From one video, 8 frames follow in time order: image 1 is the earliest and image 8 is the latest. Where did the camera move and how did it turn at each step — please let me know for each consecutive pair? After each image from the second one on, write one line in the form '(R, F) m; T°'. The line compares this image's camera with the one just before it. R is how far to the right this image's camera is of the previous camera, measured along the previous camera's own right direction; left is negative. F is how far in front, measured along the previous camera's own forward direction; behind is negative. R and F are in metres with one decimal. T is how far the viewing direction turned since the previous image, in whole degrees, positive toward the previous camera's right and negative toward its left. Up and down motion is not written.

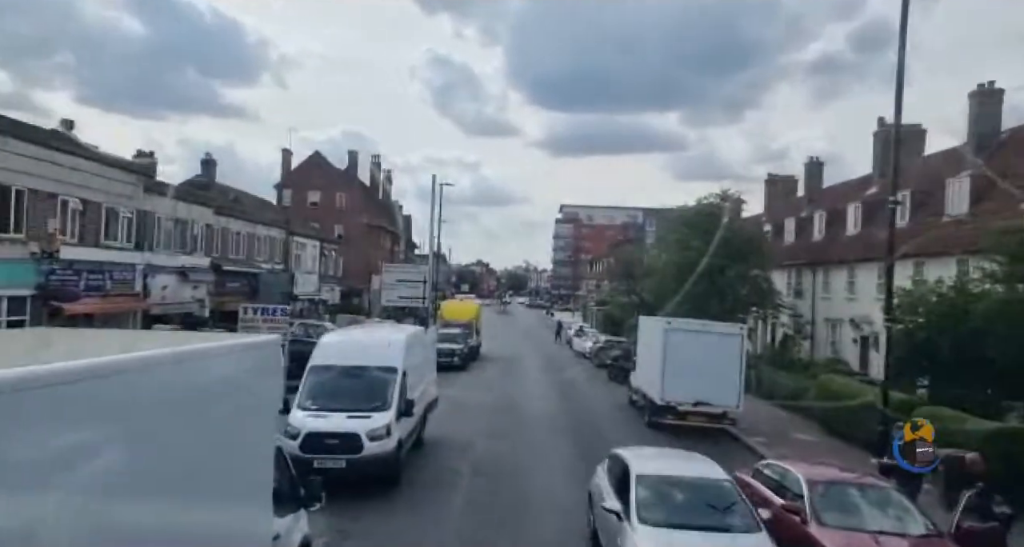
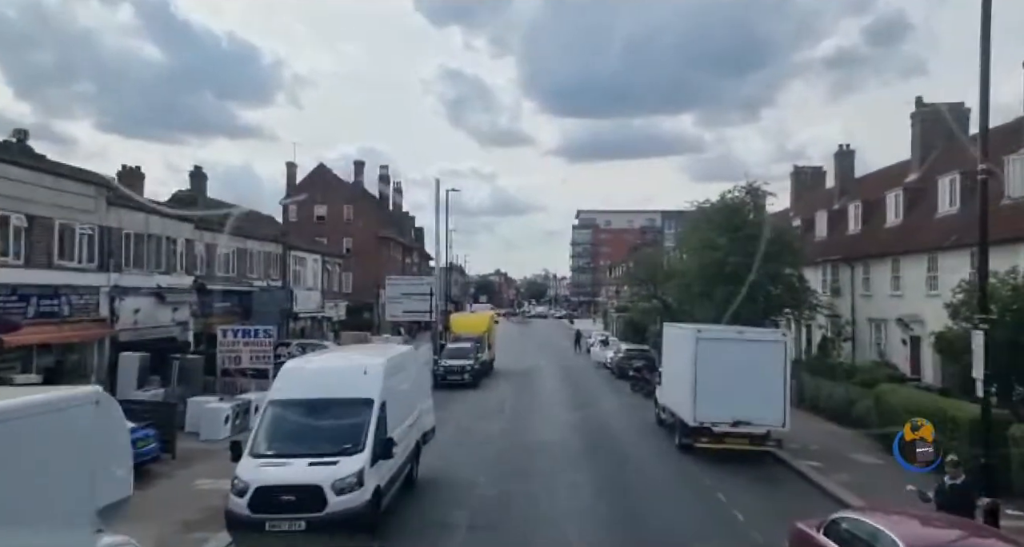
(+0.4, +2.8) m; -2°
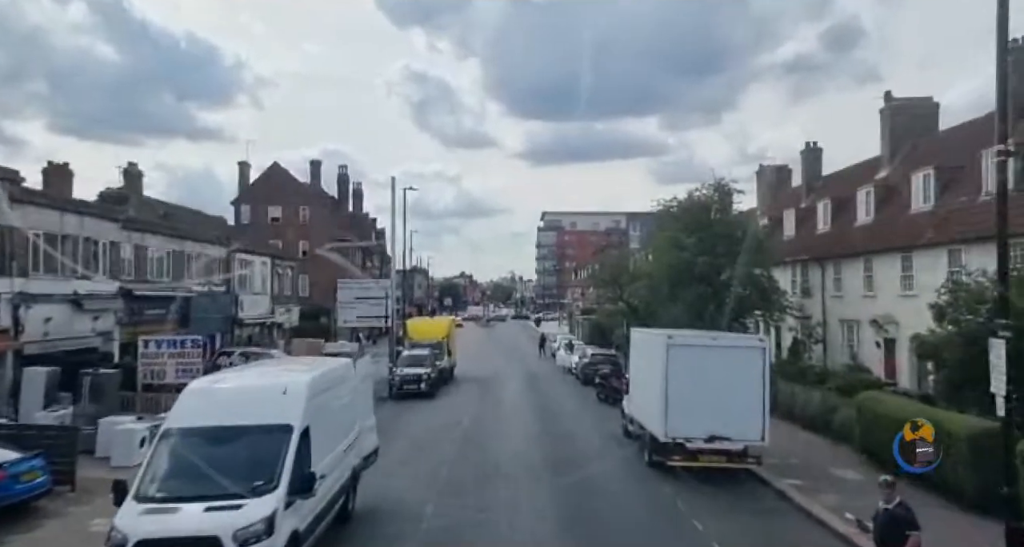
(+0.3, +1.9) m; +3°
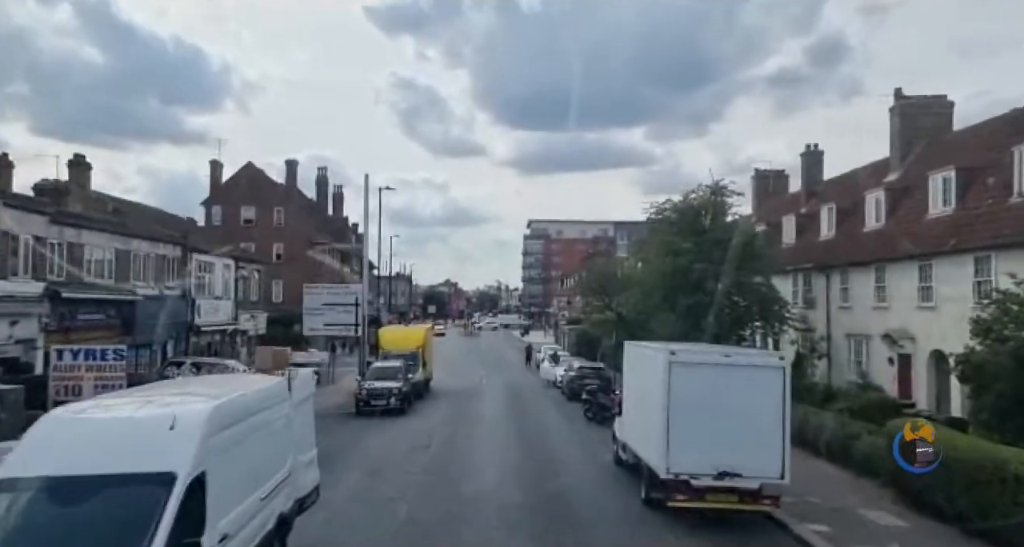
(+0.3, +2.8) m; +1°
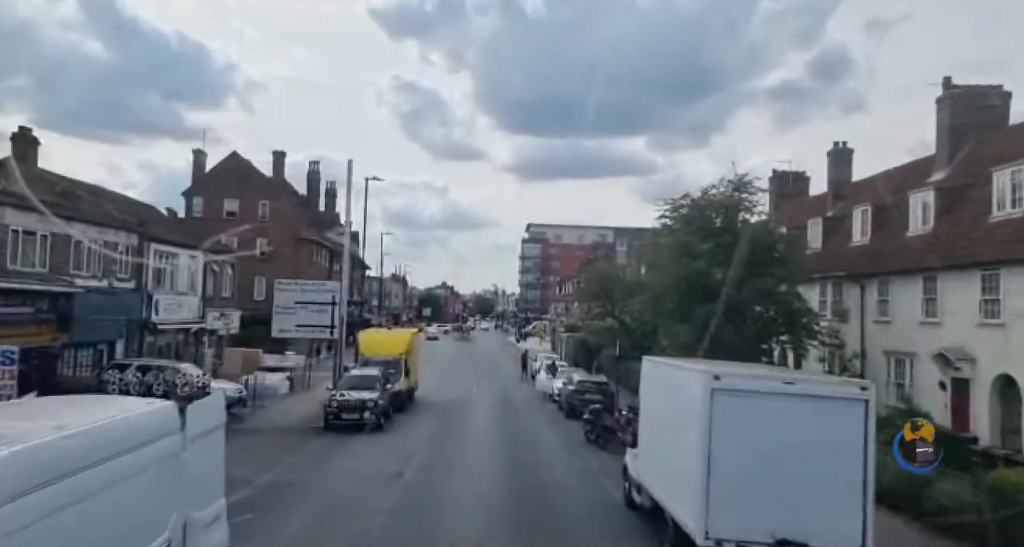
(+0.1, +3.8) m; 0°
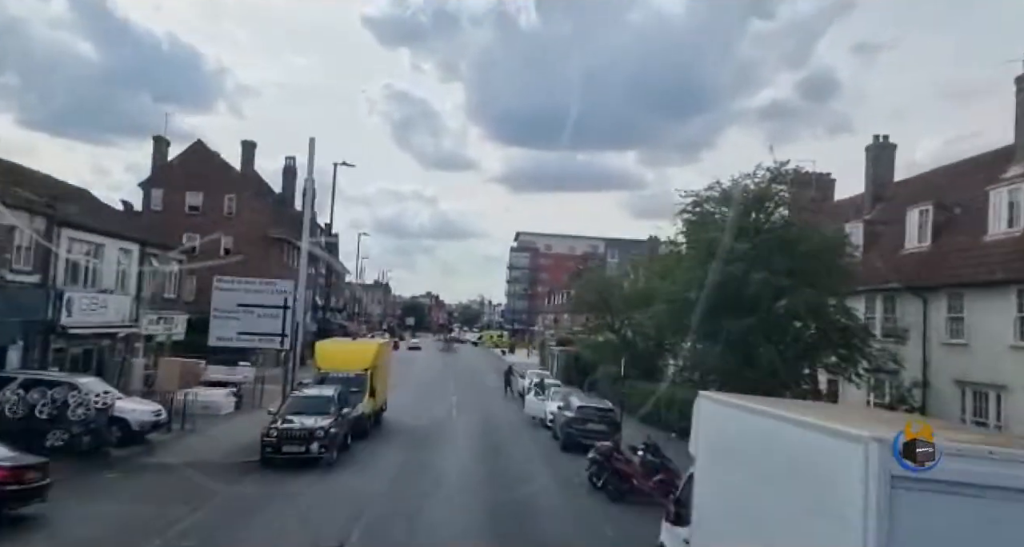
(-0.1, +5.4) m; +1°
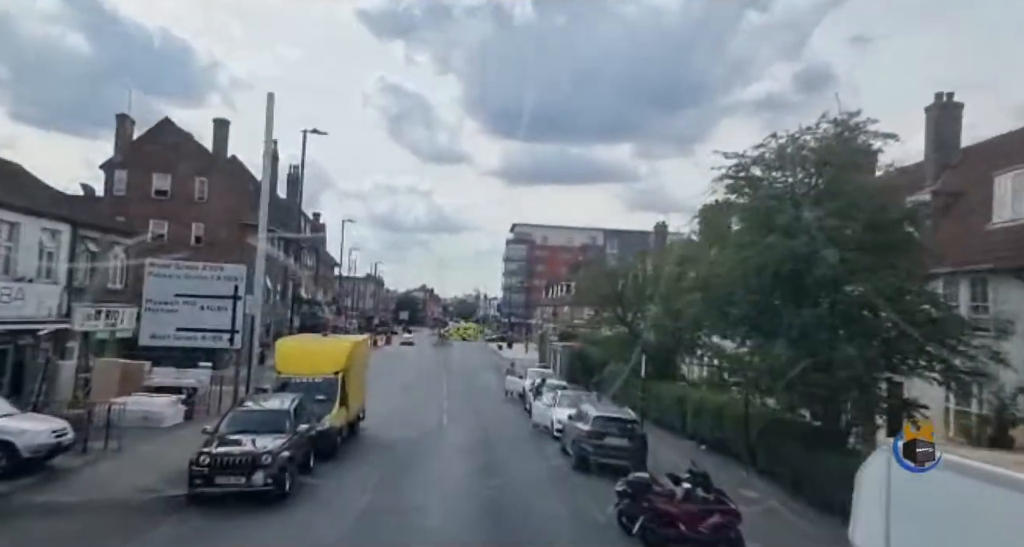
(-0.2, +5.0) m; 0°
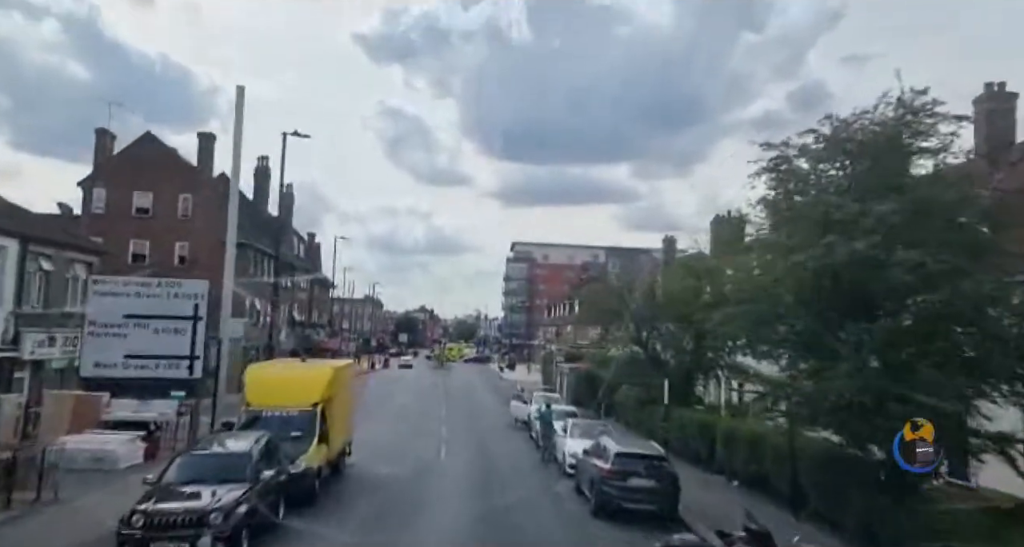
(-0.1, +3.1) m; 0°
